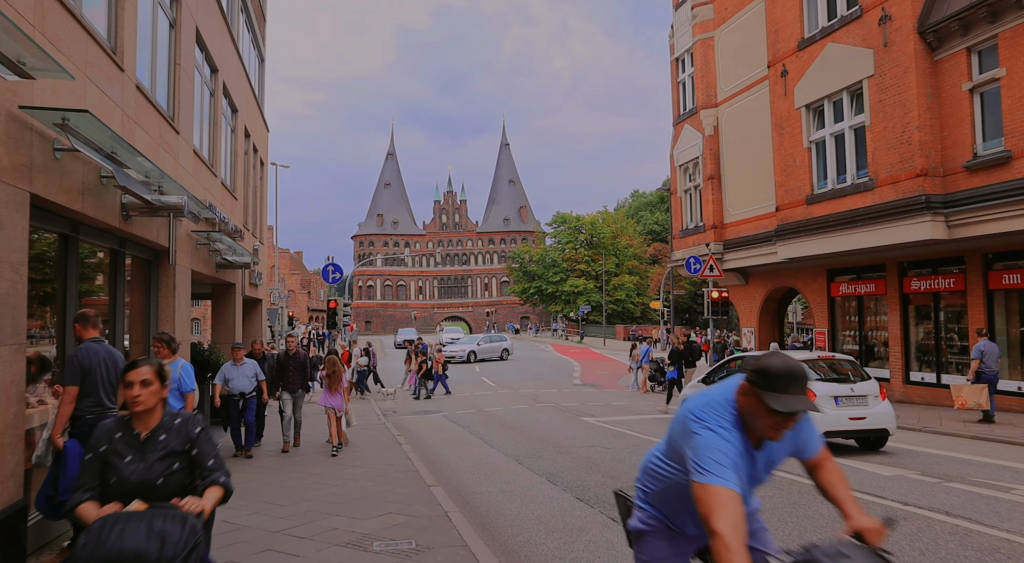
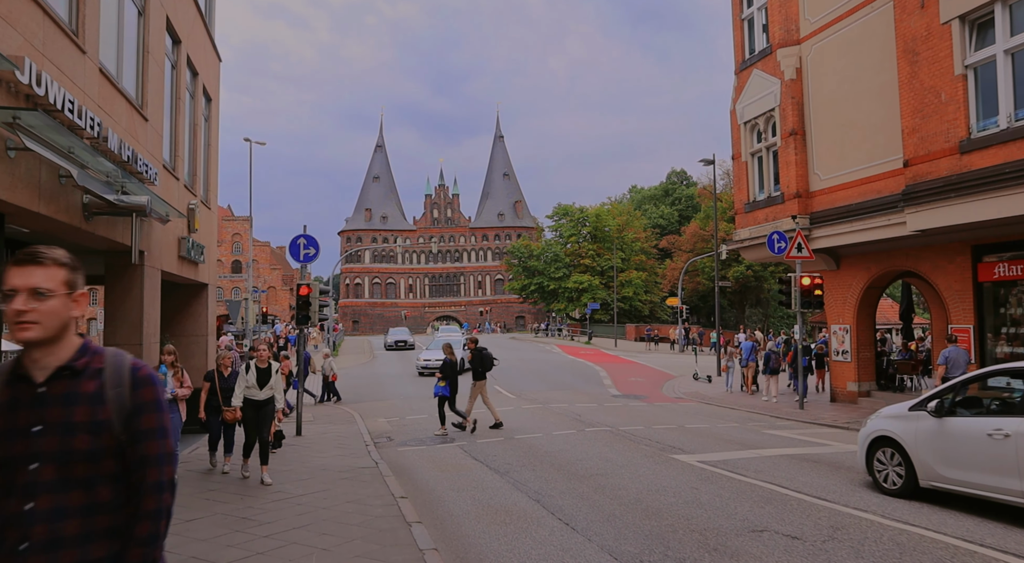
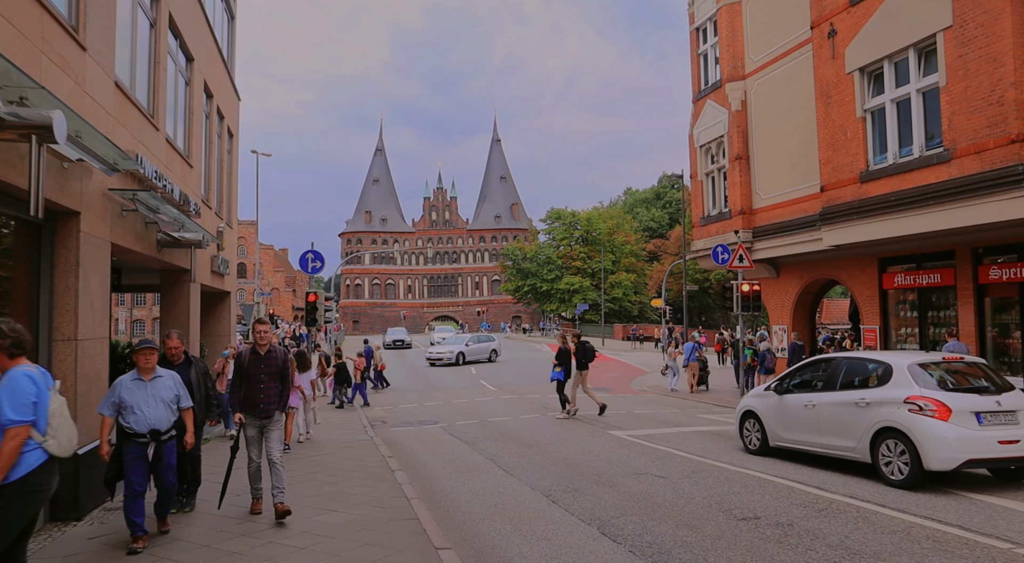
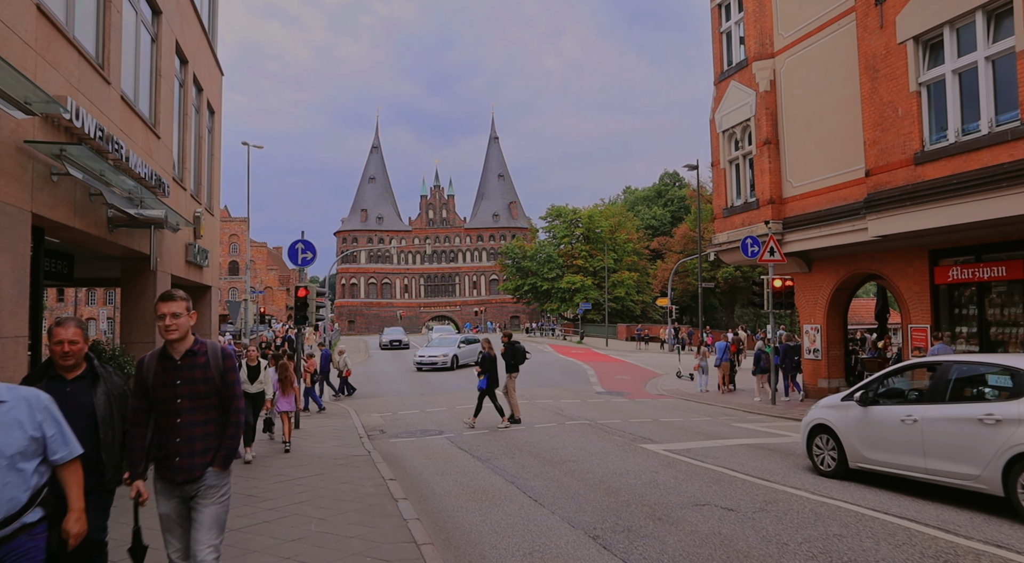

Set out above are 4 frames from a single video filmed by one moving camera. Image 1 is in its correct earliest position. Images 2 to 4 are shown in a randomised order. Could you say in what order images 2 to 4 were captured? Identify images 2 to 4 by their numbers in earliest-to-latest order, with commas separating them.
3, 4, 2
